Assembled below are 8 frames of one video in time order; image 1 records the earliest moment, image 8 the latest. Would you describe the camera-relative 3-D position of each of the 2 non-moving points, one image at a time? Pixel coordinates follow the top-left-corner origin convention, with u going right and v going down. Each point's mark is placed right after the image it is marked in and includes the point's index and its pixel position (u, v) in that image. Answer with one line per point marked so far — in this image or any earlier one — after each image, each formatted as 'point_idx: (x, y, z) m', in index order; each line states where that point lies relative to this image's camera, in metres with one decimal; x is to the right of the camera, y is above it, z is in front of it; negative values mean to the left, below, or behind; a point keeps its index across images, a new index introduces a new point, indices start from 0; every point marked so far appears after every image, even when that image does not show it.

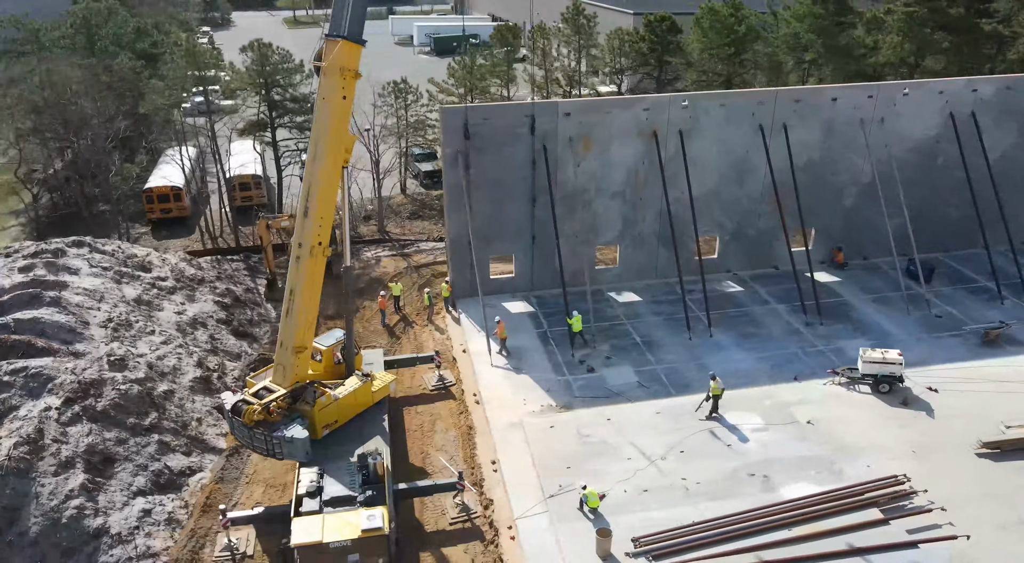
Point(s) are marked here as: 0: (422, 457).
0: (-2.0, -4.0, +16.9) m
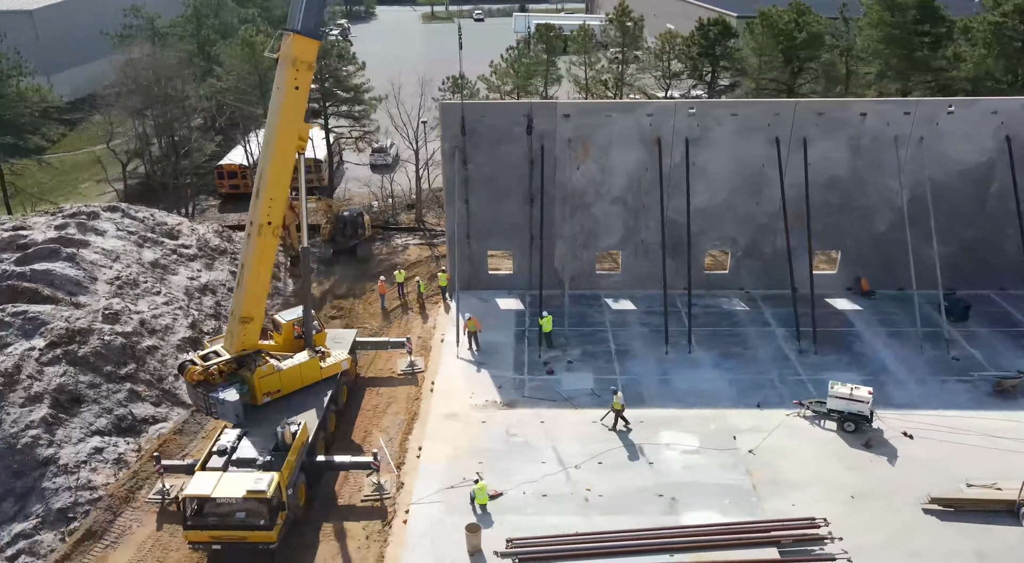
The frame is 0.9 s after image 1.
0: (-3.4, -3.6, +17.6) m
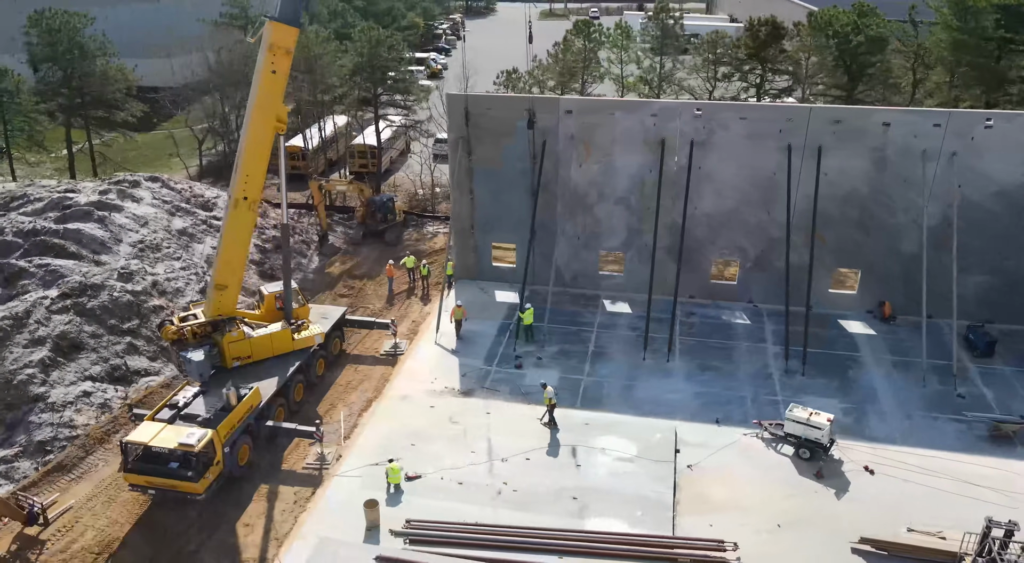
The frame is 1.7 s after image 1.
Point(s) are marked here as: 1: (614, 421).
0: (-4.5, -3.1, +18.4) m
1: (+2.2, -3.1, +16.7) m
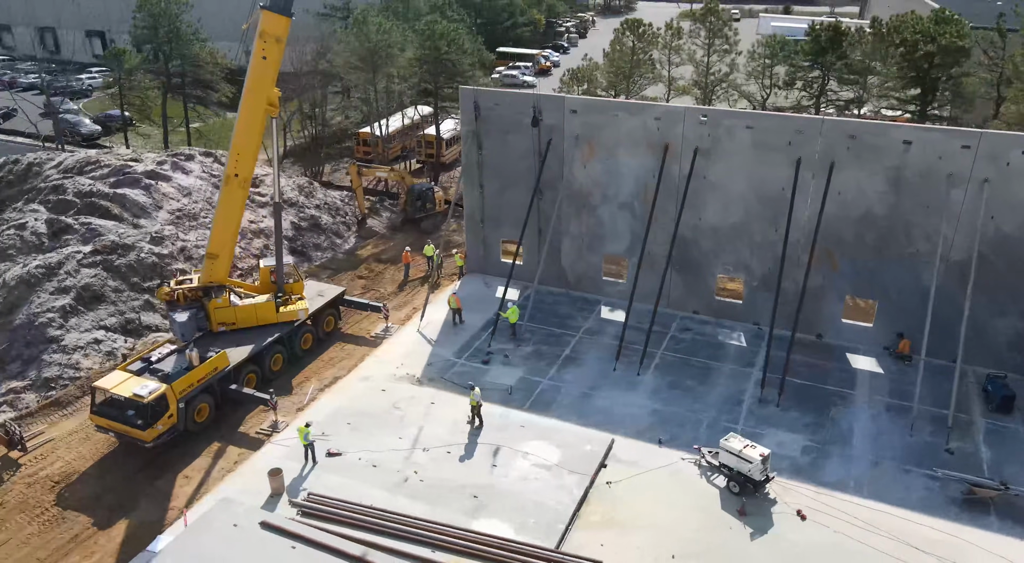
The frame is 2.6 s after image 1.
0: (-5.4, -2.6, +19.3) m
1: (+0.9, -3.1, +16.3) m
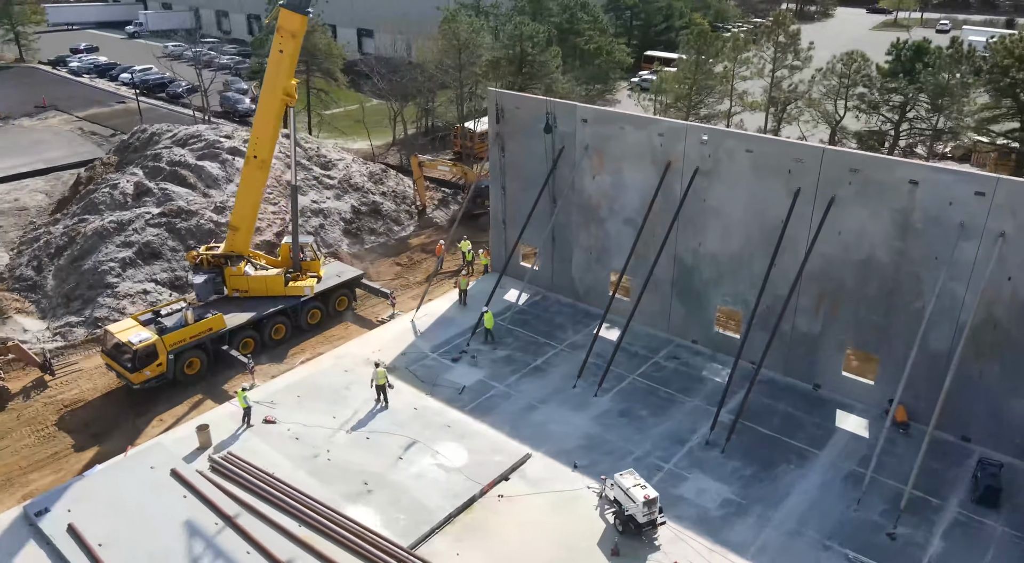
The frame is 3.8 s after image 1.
0: (-5.9, -2.0, +20.8) m
1: (-0.8, -3.3, +16.4) m
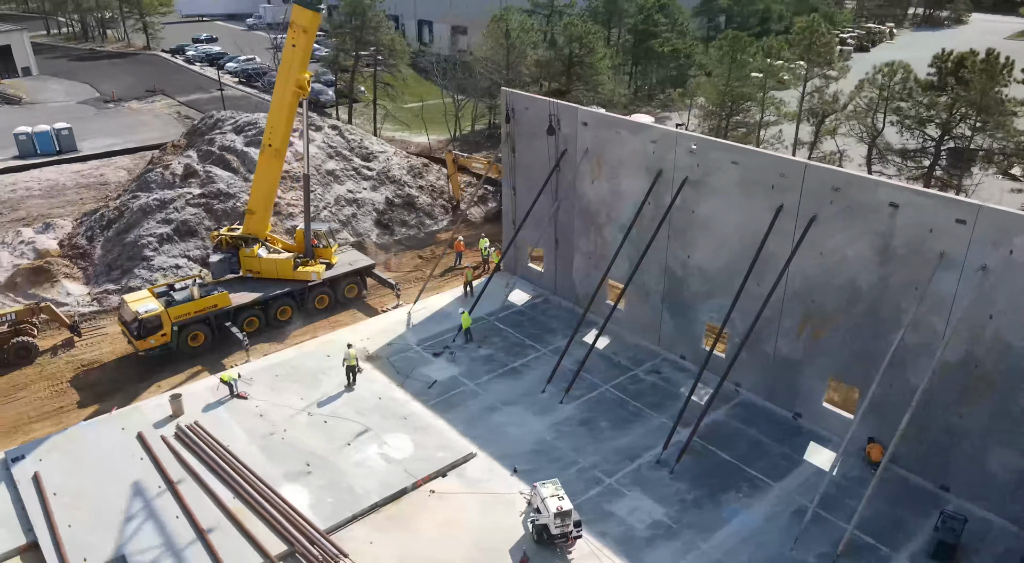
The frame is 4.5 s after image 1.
0: (-6.1, -1.5, +21.7) m
1: (-1.8, -3.2, +16.6) m
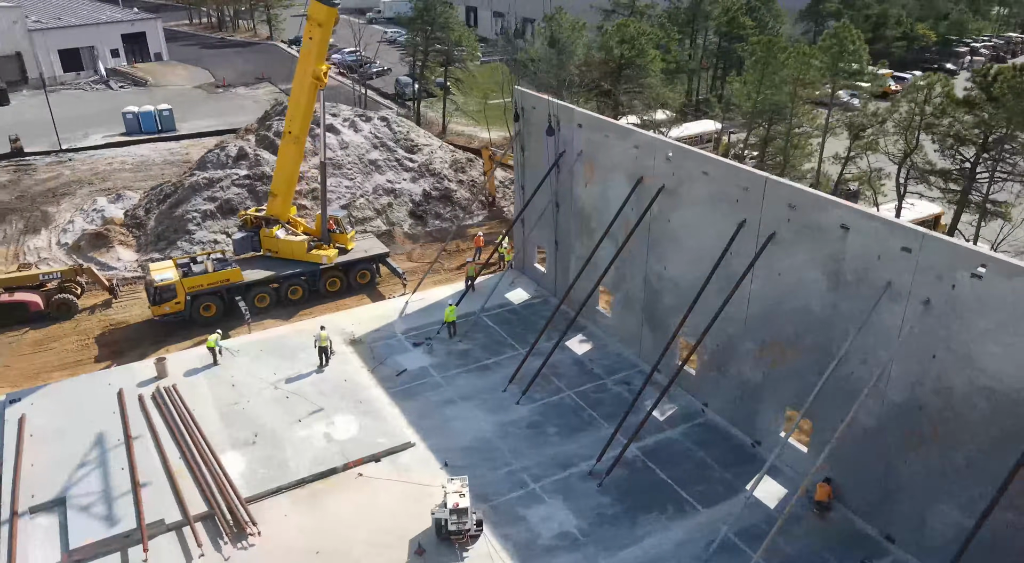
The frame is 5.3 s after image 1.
0: (-6.2, -1.0, +22.8) m
1: (-2.9, -3.0, +17.0) m
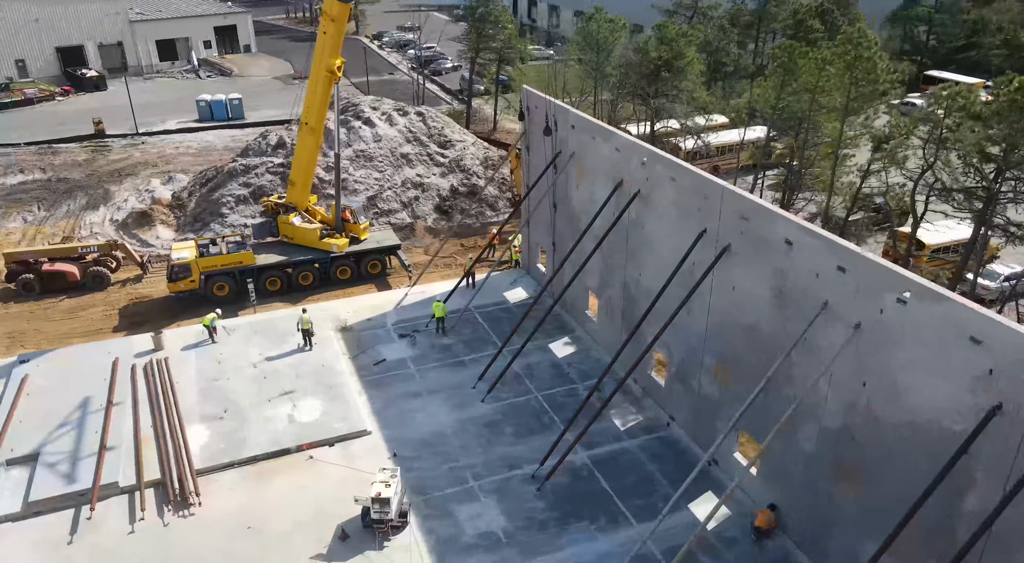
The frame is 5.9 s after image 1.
0: (-6.2, -0.6, +23.5) m
1: (-3.7, -2.7, +17.4) m
